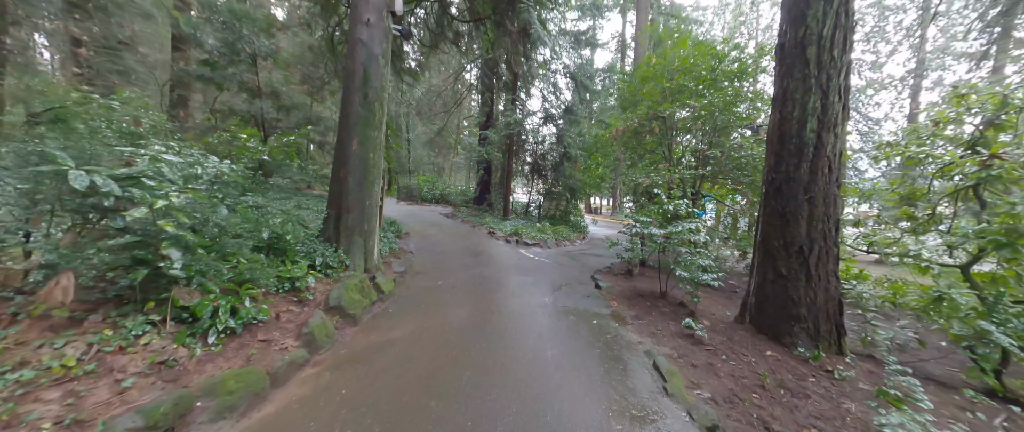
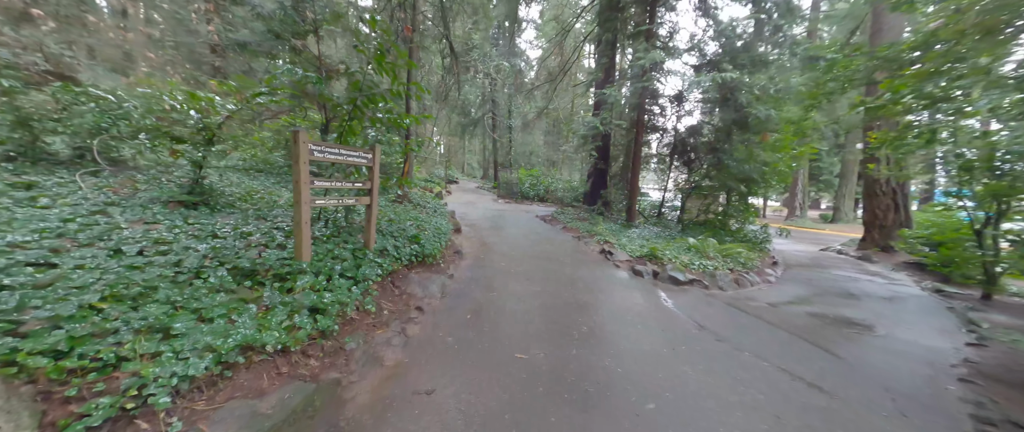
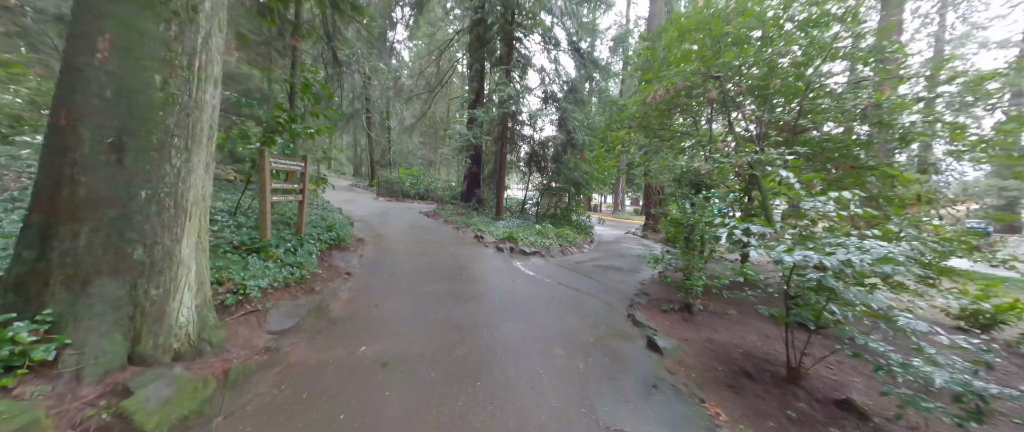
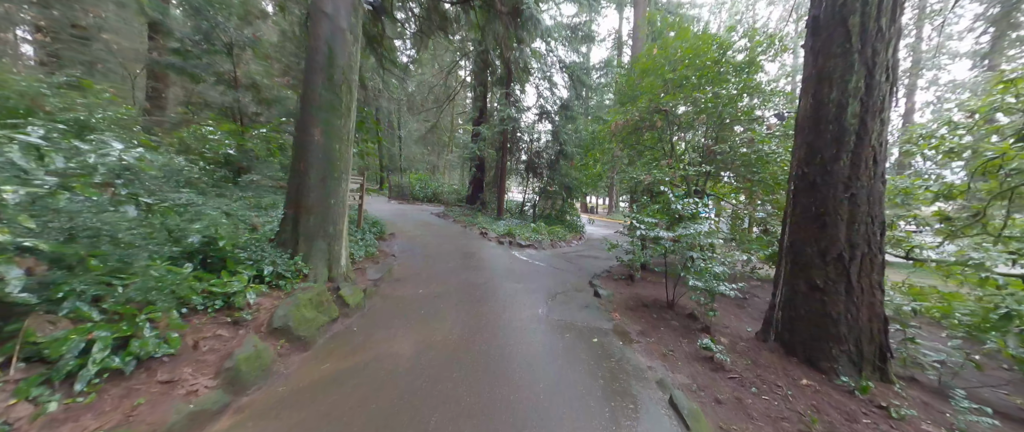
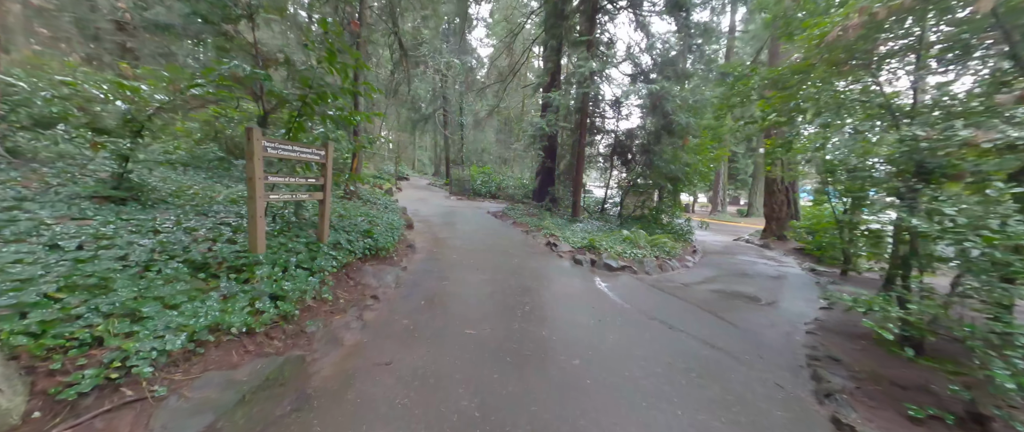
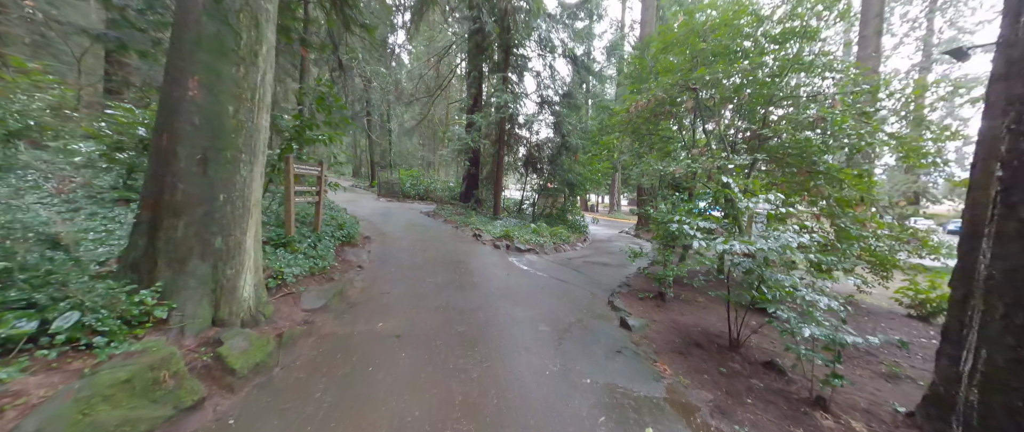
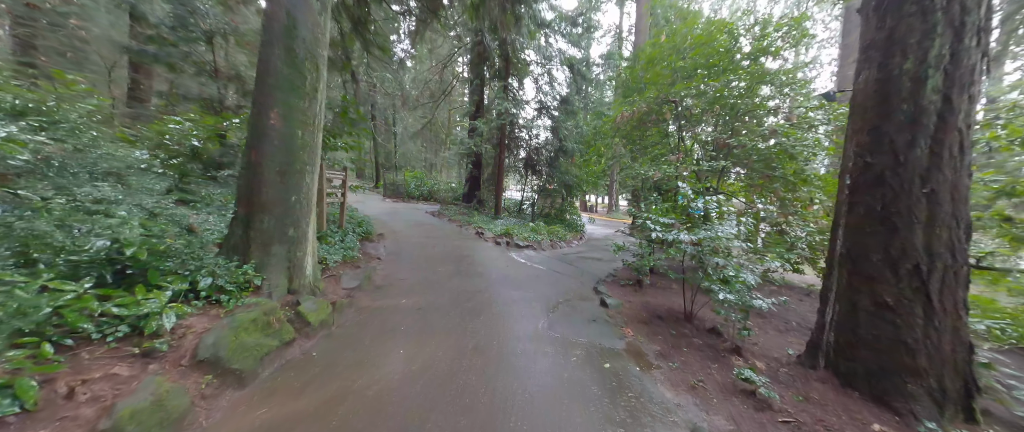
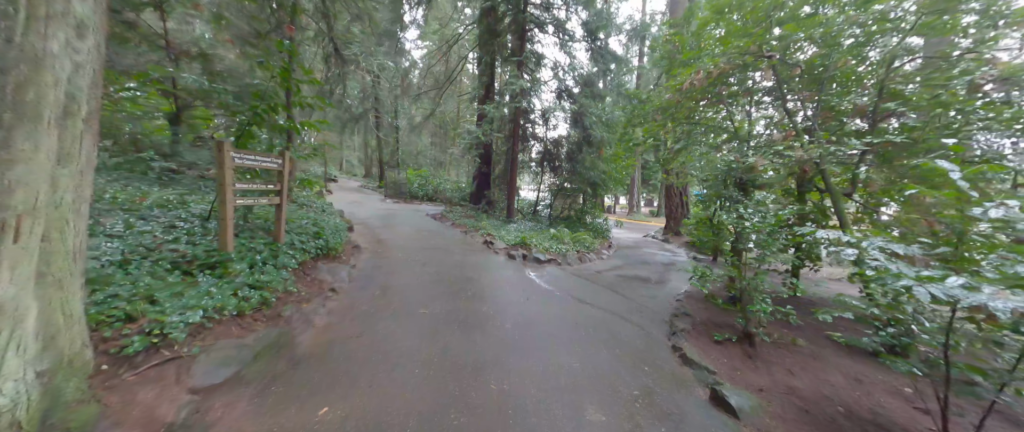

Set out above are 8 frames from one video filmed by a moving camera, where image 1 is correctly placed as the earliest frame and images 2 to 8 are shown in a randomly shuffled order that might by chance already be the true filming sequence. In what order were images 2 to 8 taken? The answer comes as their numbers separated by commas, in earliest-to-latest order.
4, 7, 6, 3, 8, 5, 2
